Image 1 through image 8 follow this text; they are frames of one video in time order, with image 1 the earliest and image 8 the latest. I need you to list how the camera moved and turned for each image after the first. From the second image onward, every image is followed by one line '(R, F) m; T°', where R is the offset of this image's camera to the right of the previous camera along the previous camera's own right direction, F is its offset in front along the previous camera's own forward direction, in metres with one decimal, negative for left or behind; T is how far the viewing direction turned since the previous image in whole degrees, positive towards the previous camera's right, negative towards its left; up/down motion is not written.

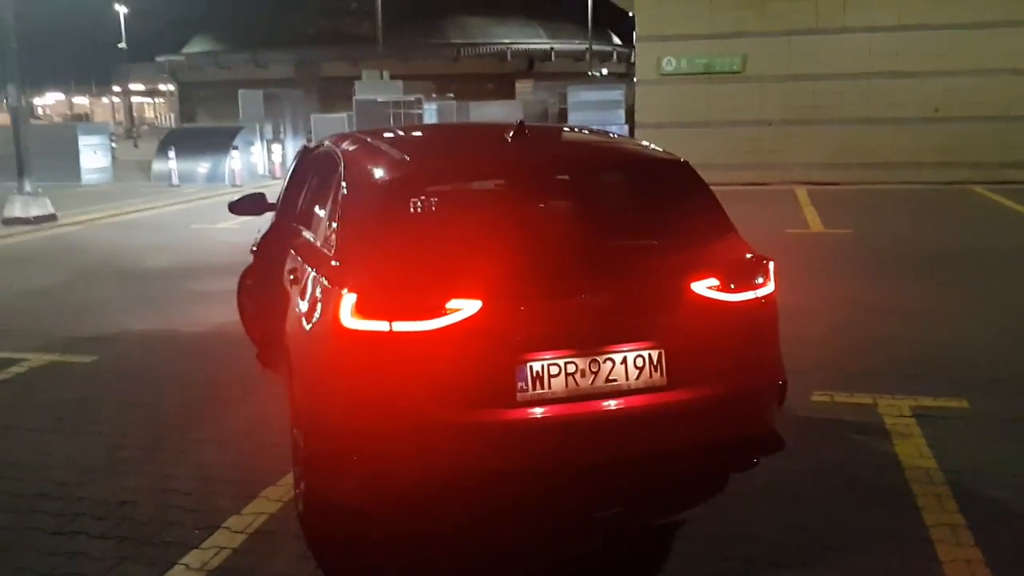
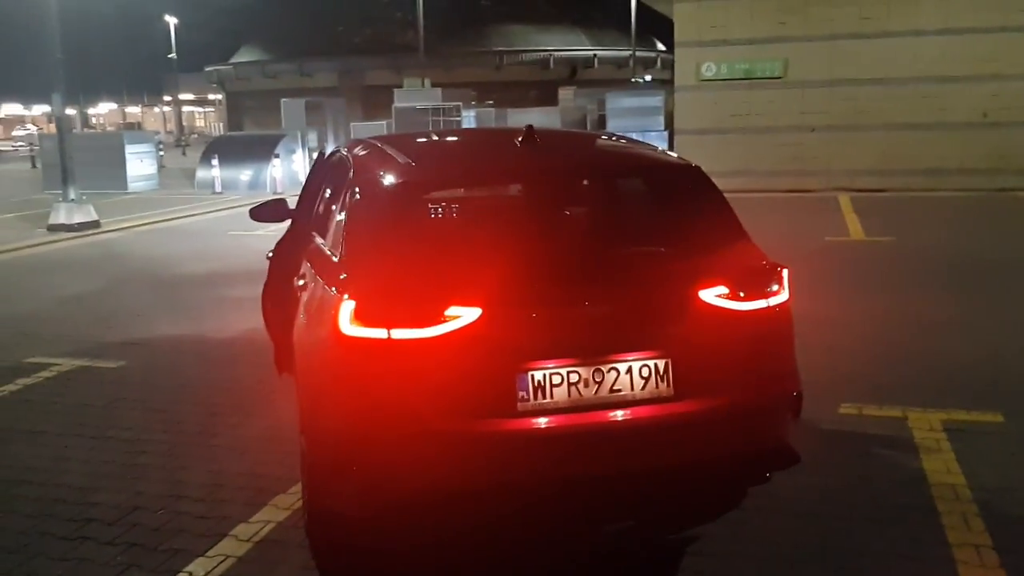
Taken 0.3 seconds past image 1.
(+0.2, +0.1) m; -3°
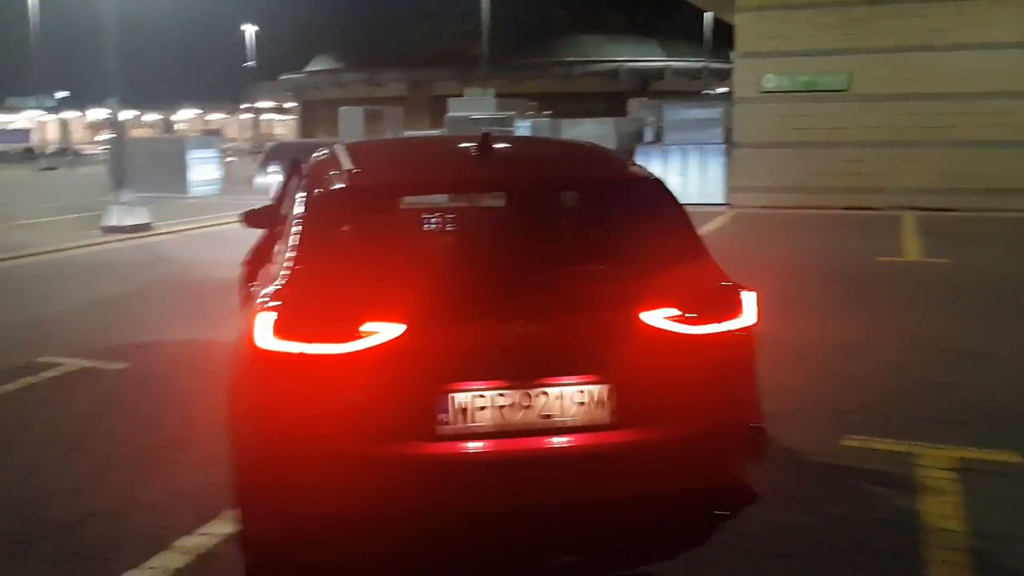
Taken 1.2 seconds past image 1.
(+0.5, +0.2) m; -4°
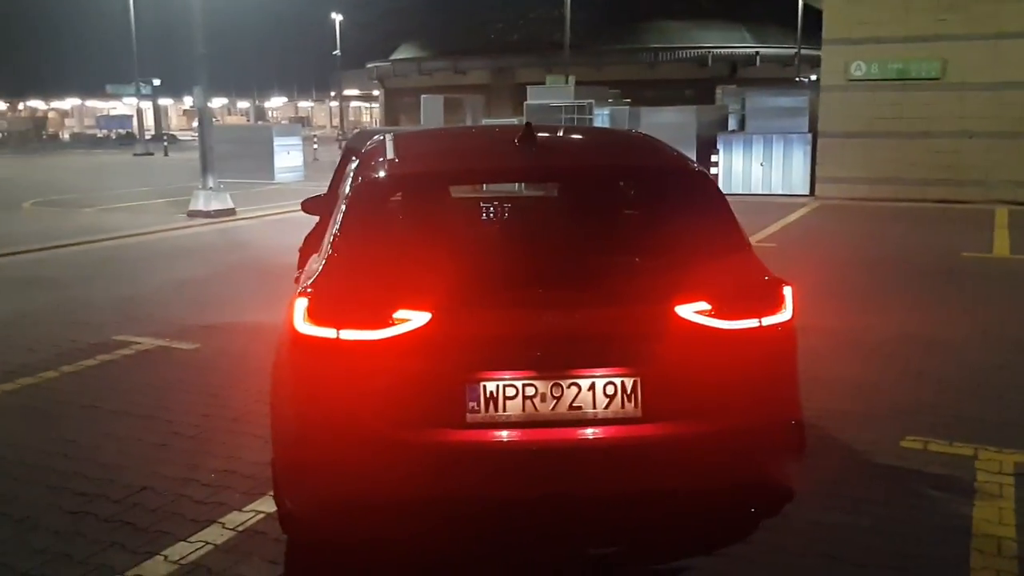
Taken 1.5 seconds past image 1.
(+0.2, 0.0) m; -5°
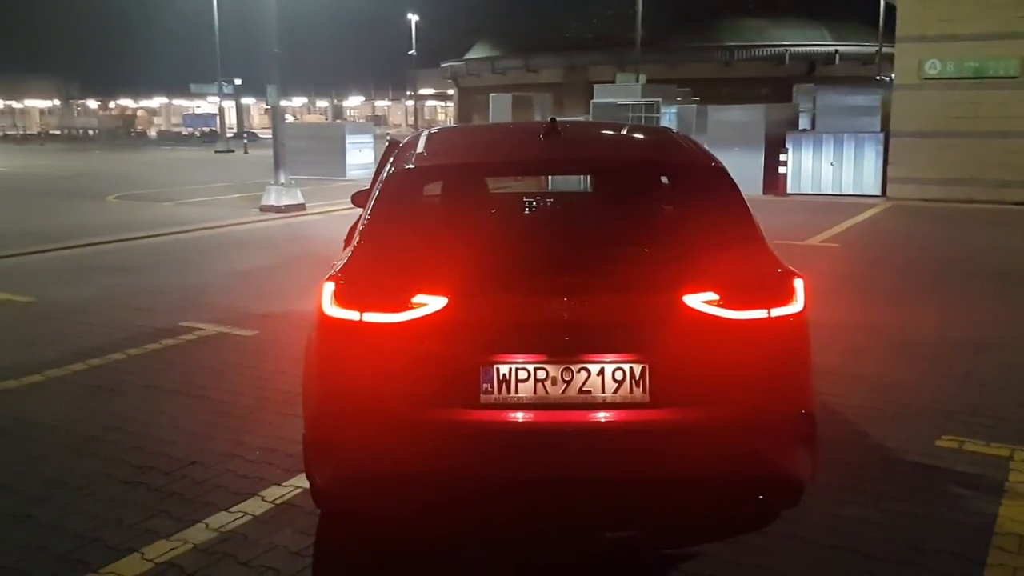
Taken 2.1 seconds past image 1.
(+0.2, -0.1) m; -4°
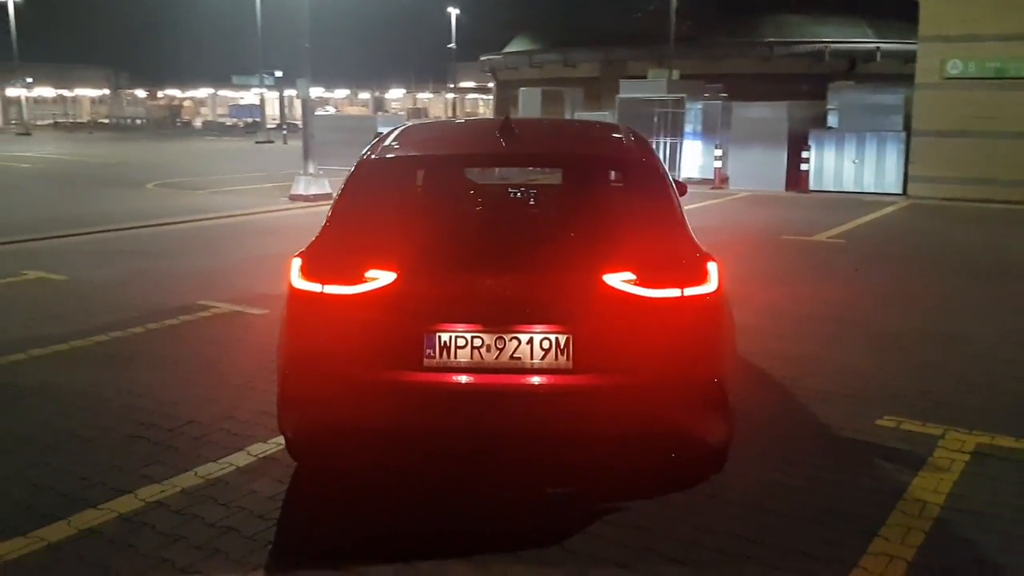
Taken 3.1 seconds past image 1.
(+0.4, -0.5) m; -2°
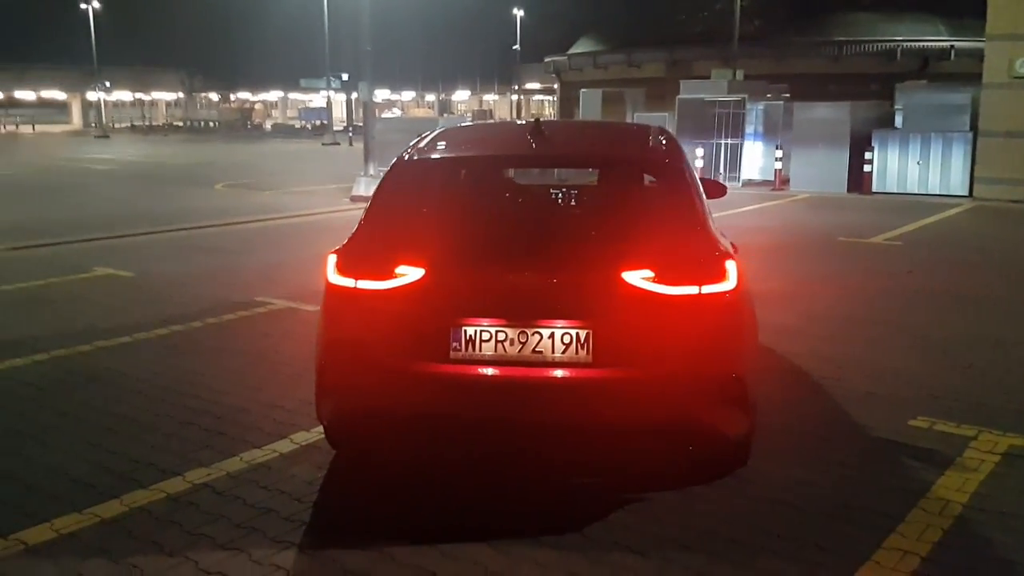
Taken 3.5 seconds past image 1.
(+0.2, -0.2) m; -4°
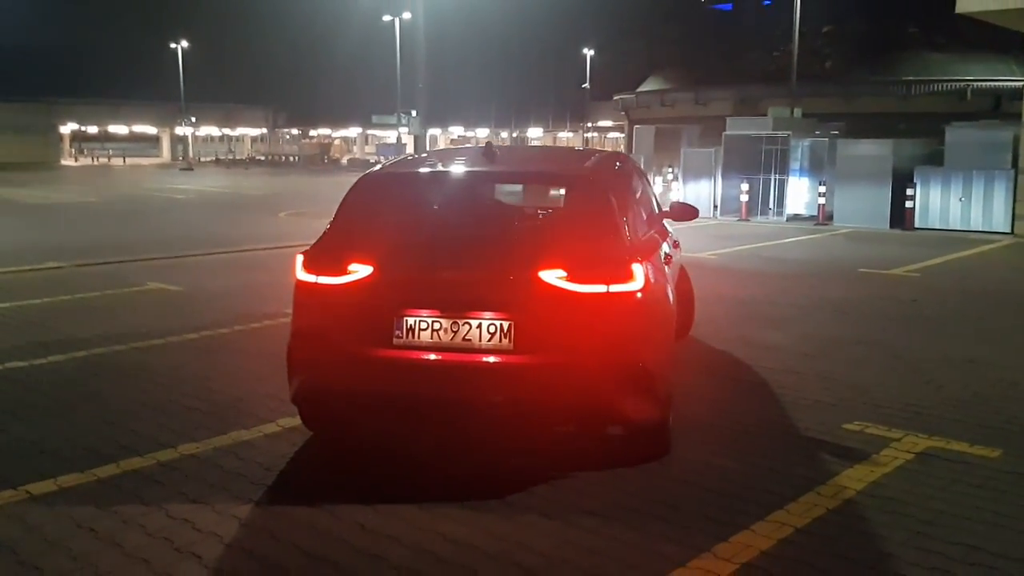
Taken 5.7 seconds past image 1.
(+0.7, -0.6) m; -5°
